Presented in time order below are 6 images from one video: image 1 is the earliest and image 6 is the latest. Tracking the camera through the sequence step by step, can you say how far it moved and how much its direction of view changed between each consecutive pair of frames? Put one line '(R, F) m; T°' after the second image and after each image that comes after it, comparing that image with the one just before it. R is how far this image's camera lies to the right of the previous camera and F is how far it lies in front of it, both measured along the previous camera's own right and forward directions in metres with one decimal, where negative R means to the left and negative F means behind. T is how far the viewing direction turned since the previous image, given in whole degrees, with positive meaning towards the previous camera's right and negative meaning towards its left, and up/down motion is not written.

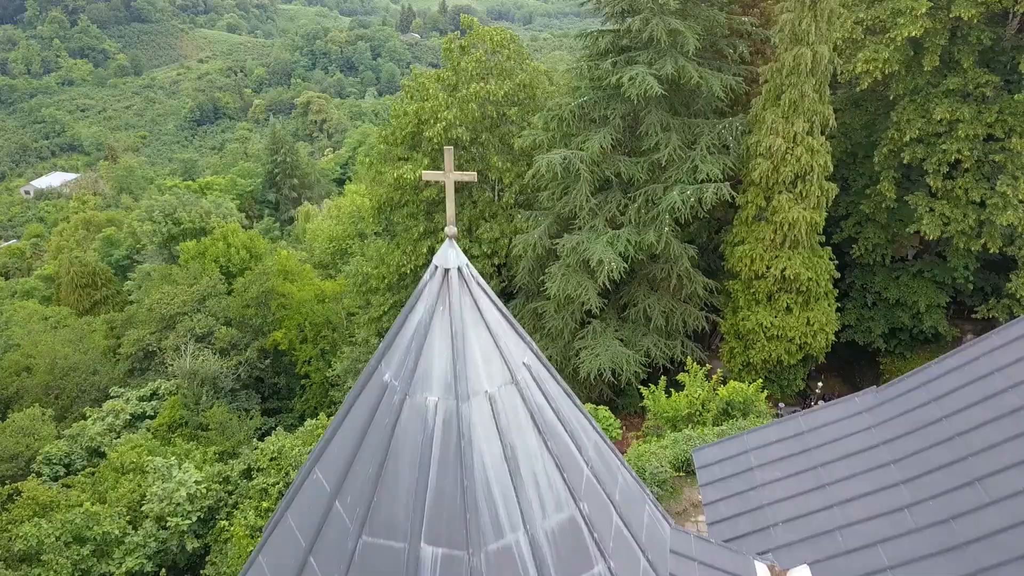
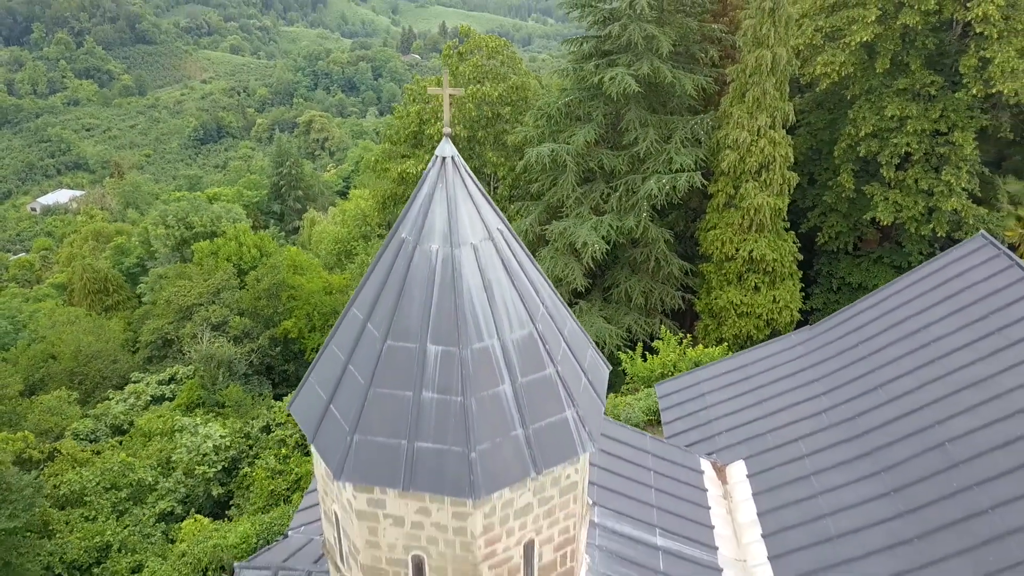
(+0.1, -1.5) m; 0°
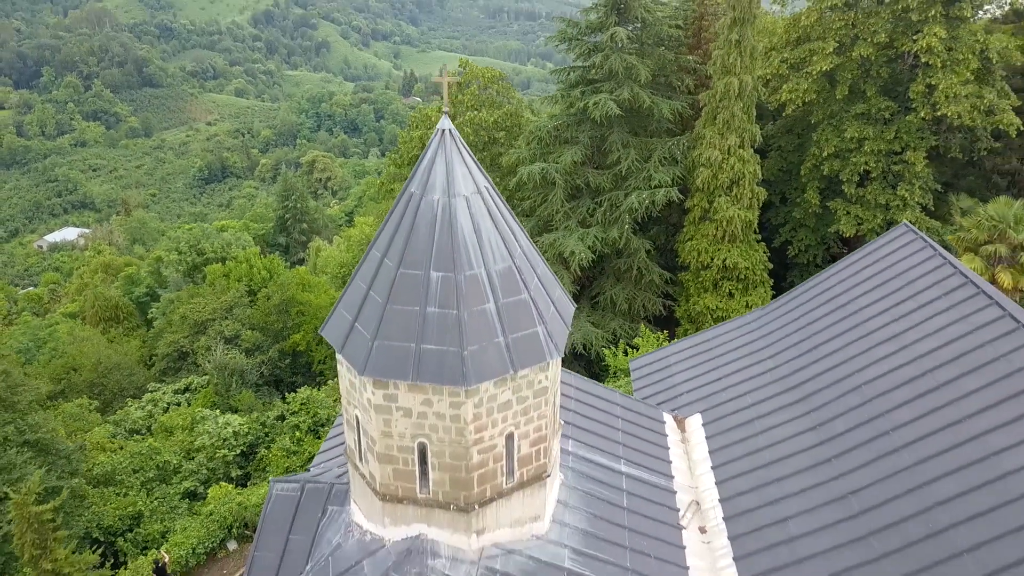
(+0.1, -1.5) m; 0°
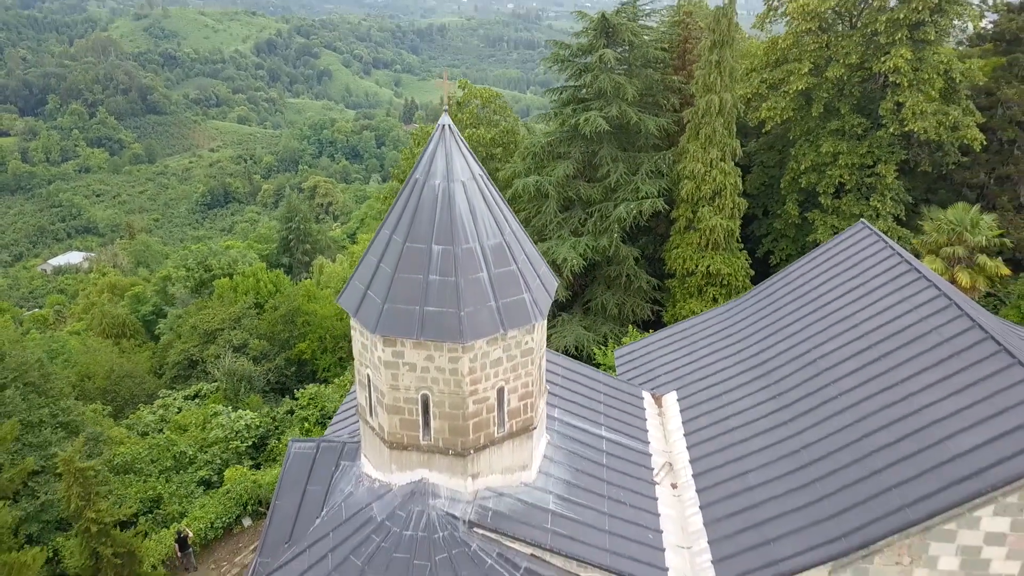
(+0.1, -1.1) m; 0°
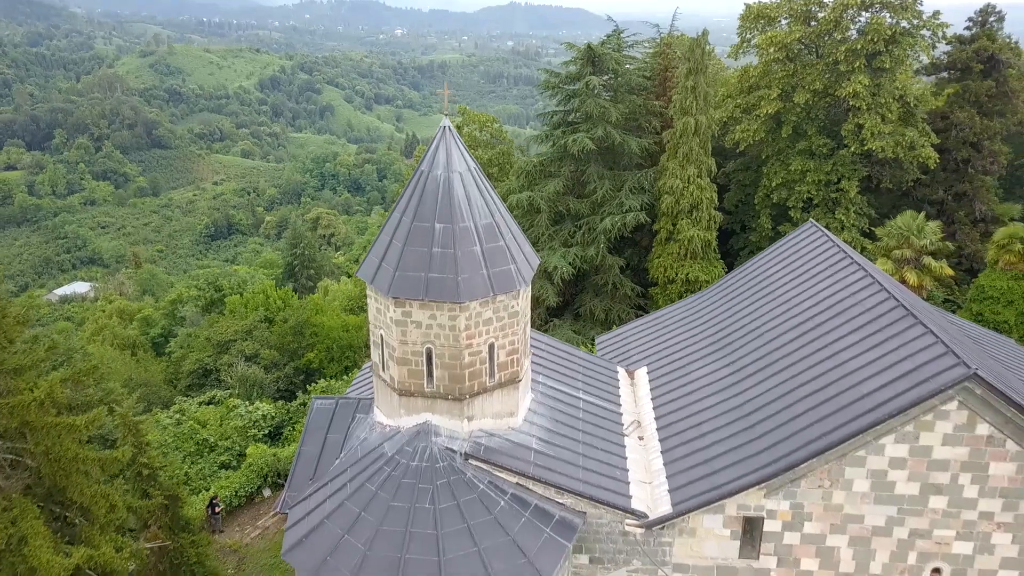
(+0.1, -1.6) m; 0°
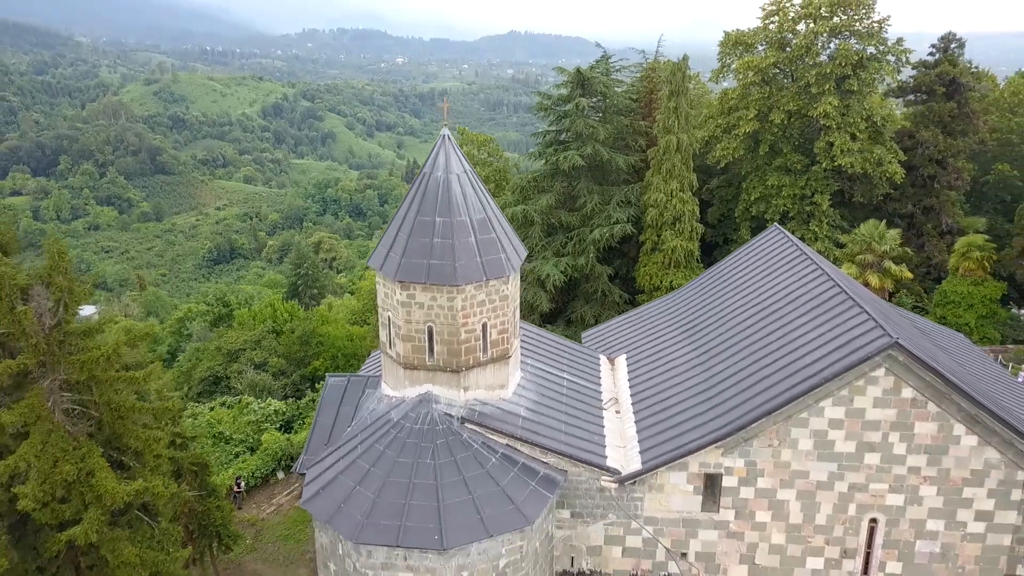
(+0.1, -1.4) m; 0°
